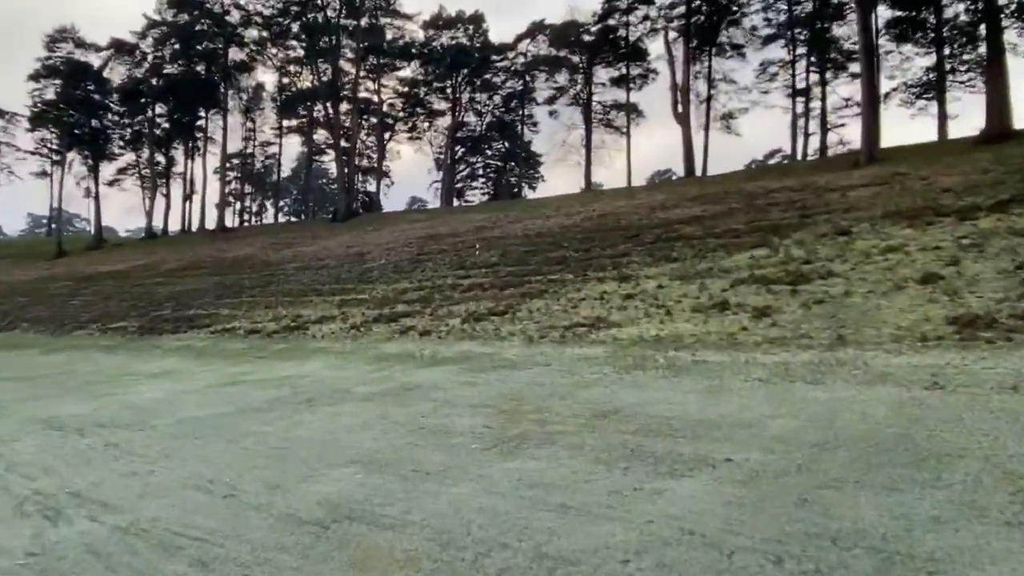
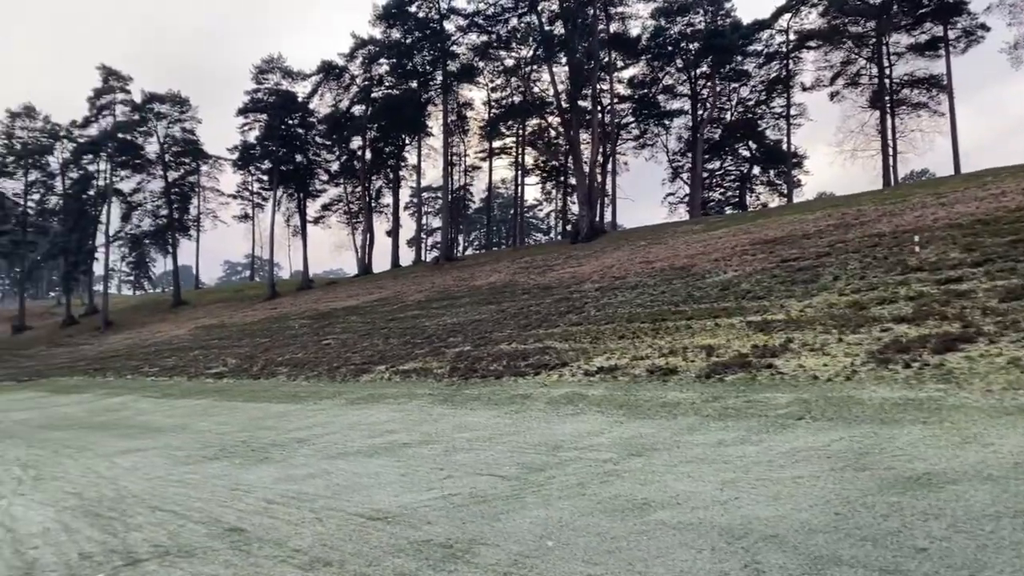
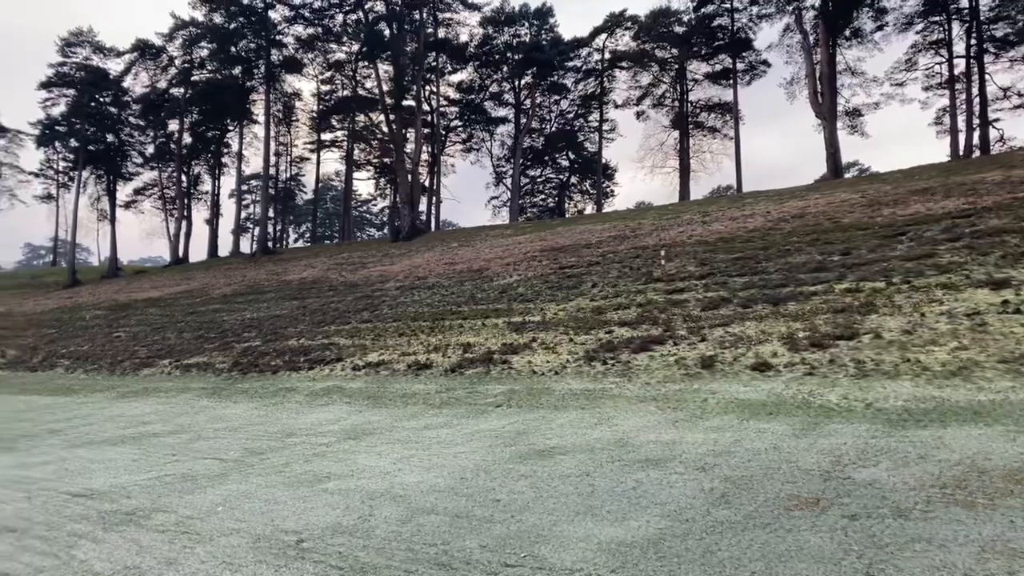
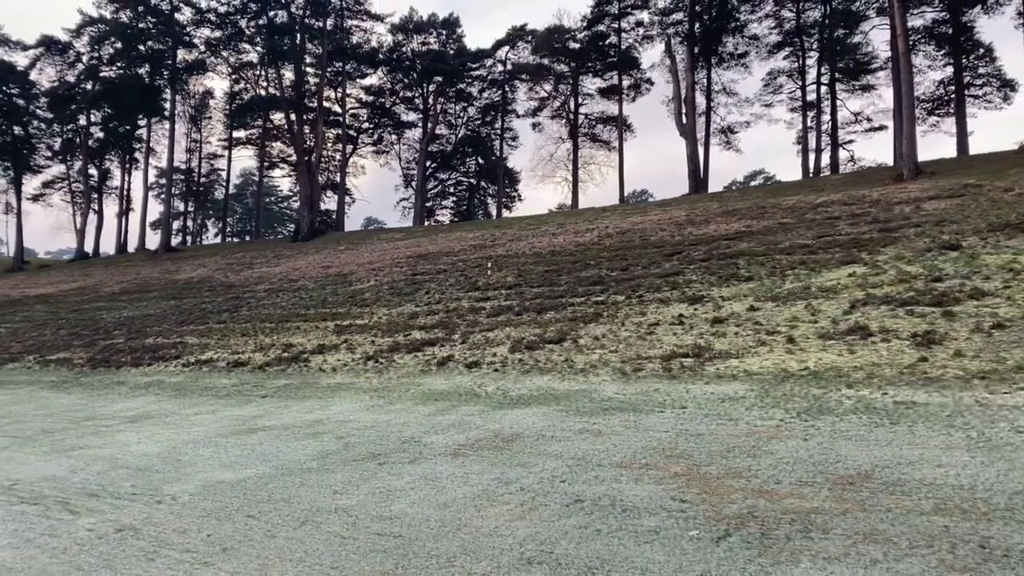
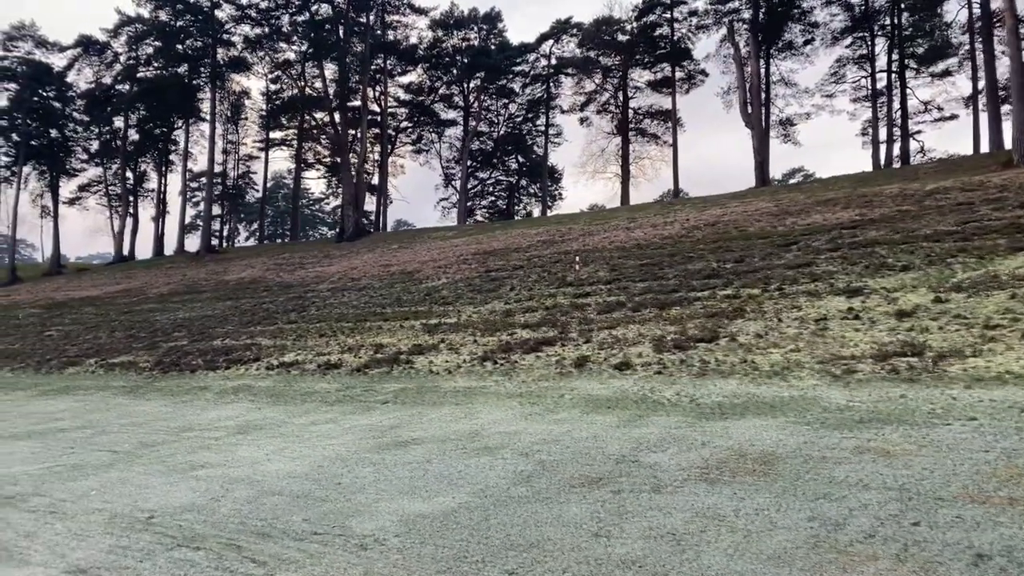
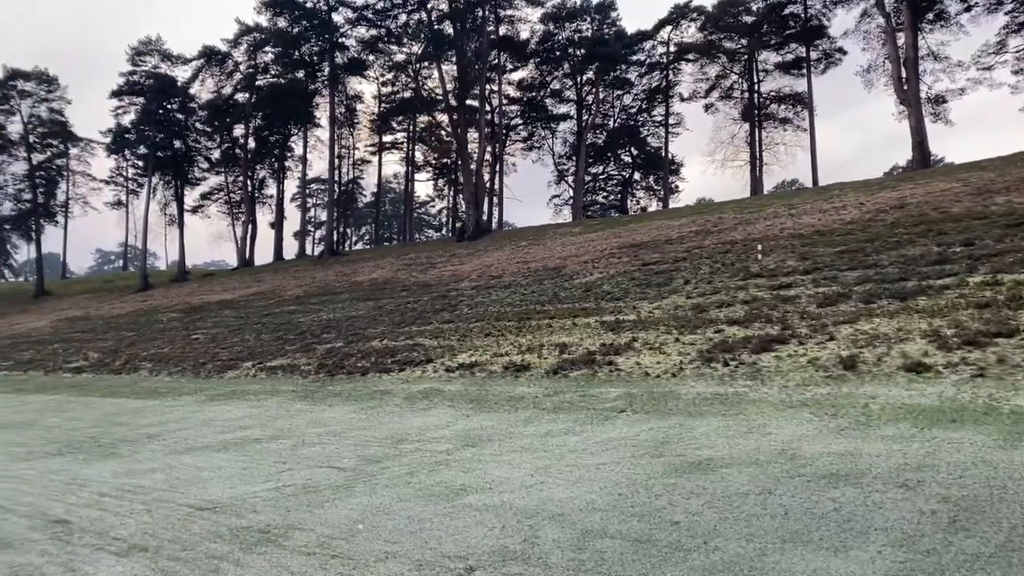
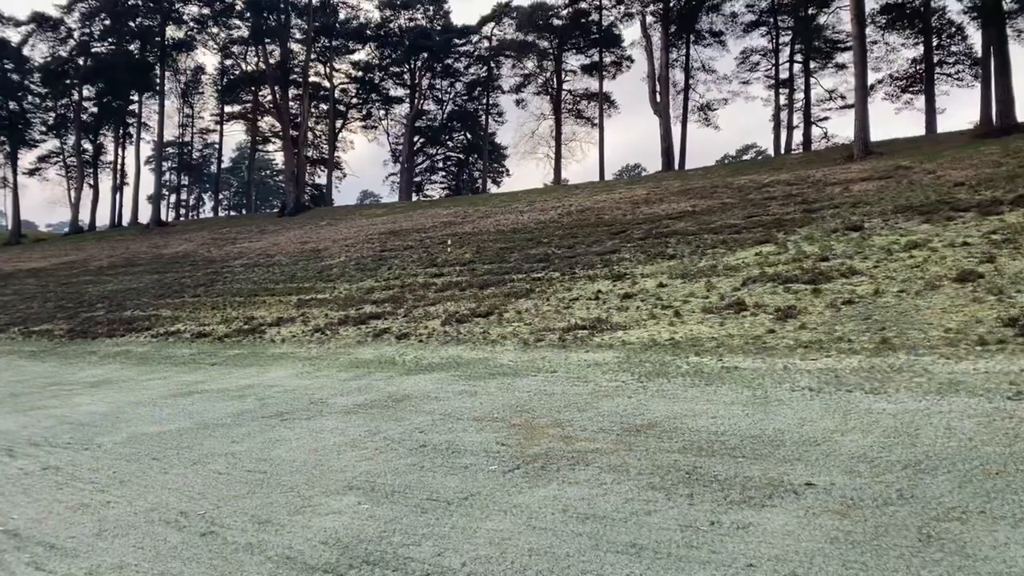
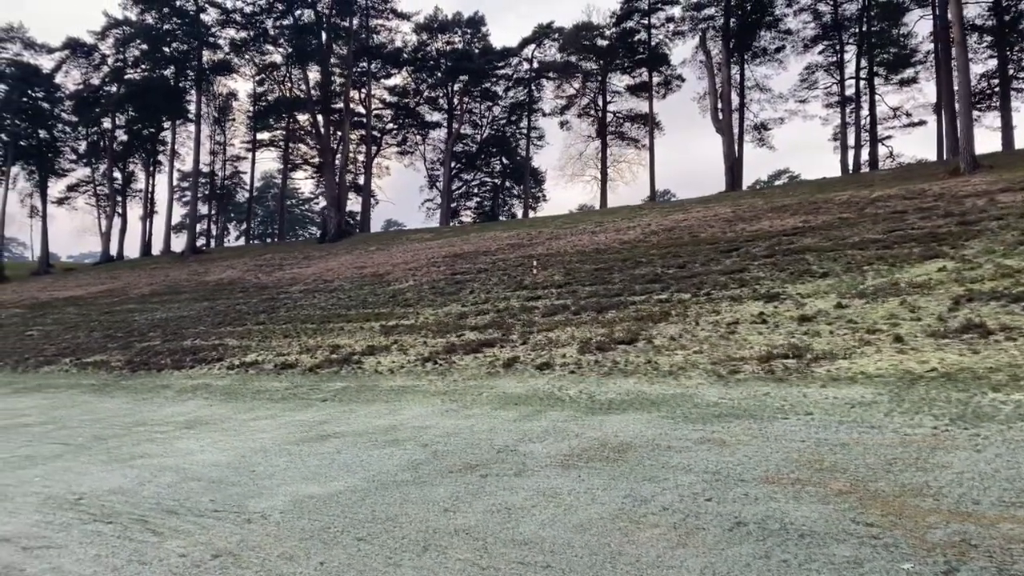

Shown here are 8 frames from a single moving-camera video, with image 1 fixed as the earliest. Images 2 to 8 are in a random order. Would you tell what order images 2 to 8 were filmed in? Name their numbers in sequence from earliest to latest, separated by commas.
7, 4, 8, 5, 3, 6, 2
